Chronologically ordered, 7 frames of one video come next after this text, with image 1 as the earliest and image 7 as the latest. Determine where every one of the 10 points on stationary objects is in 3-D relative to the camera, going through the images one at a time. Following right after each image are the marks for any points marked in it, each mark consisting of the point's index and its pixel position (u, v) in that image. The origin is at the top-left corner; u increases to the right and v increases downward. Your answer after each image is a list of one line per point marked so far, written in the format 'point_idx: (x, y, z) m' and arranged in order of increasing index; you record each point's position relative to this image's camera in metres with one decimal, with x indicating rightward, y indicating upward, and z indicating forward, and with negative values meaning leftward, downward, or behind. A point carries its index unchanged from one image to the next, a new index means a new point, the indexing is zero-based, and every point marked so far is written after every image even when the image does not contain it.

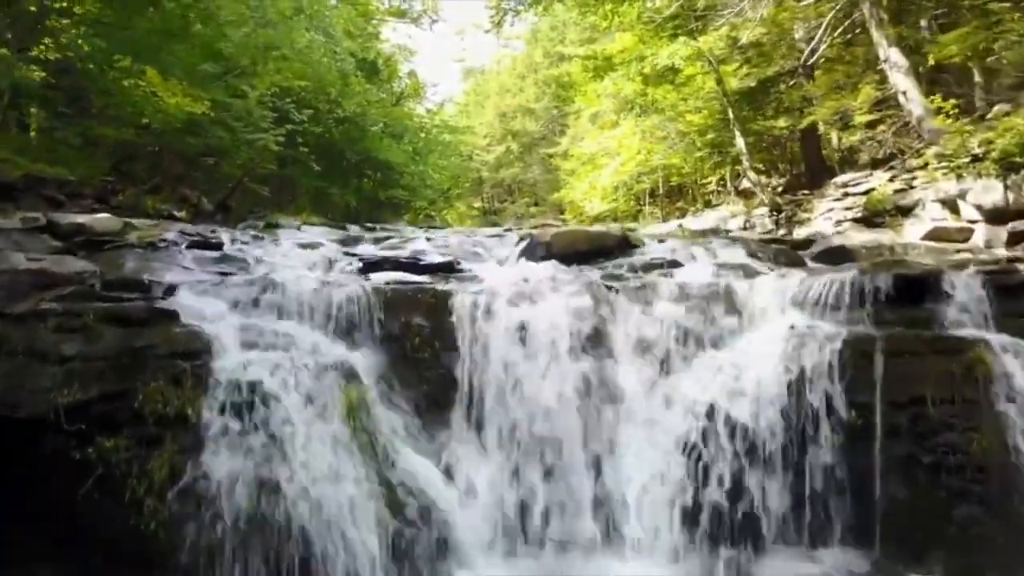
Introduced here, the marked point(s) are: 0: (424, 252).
0: (-0.9, +0.4, +8.3) m
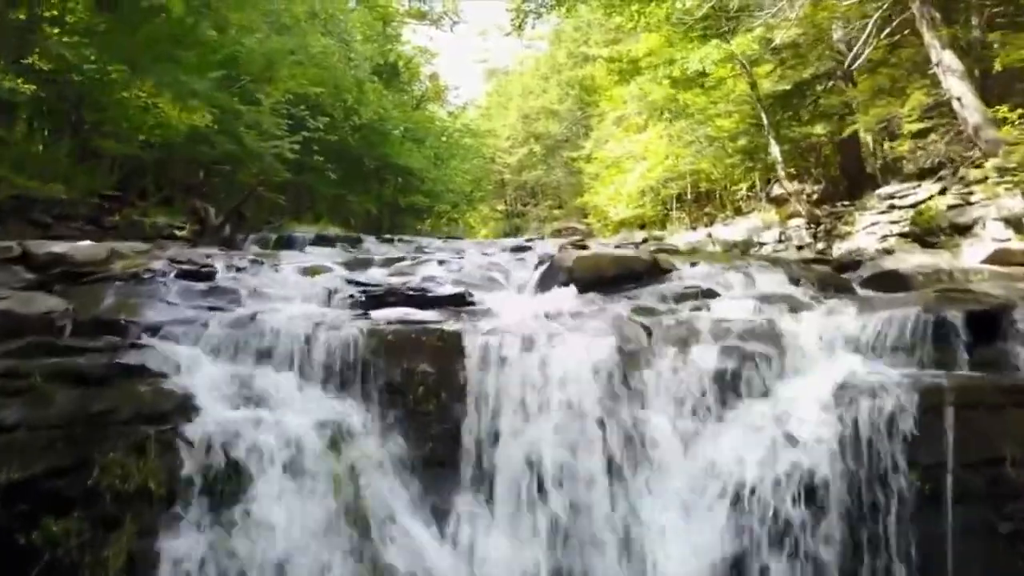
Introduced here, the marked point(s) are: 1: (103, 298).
0: (-0.7, +0.1, +7.6) m
1: (-3.0, -0.1, +5.9) m
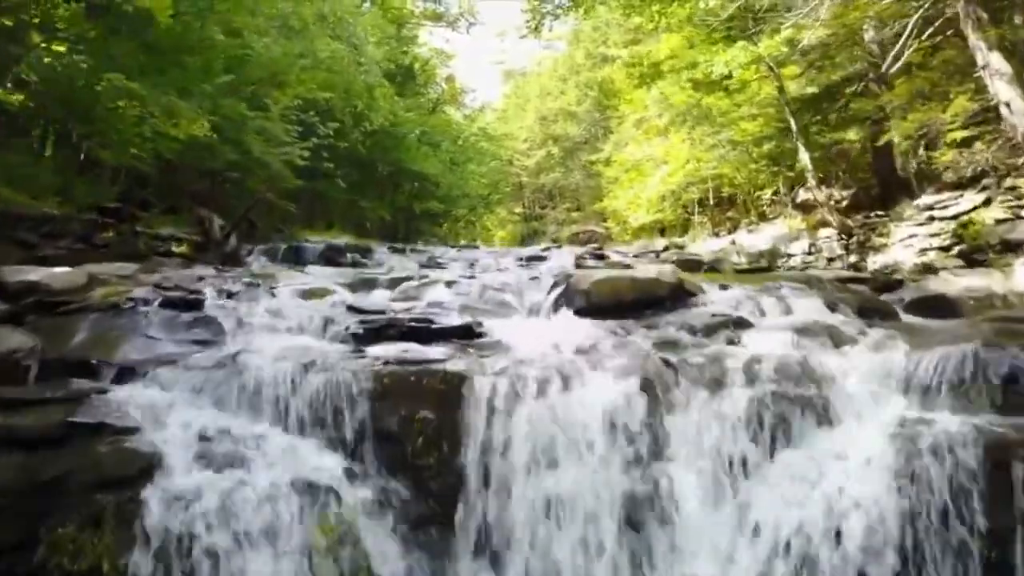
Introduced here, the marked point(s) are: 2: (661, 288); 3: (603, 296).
0: (-0.6, -0.1, +7.1) m
1: (-2.9, -0.3, +5.4) m
2: (+1.3, 0.0, +7.1) m
3: (+0.8, -0.1, +7.0) m
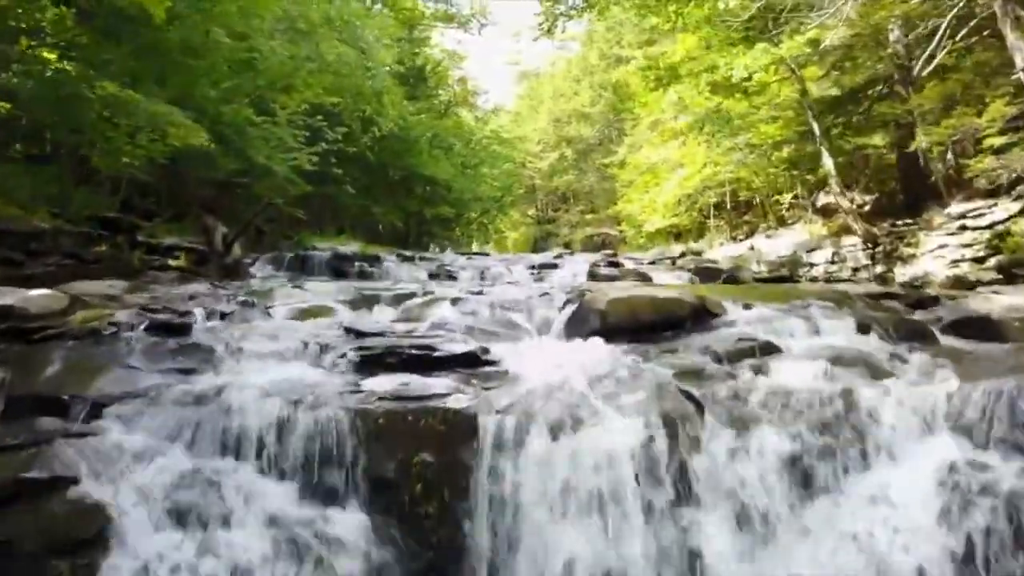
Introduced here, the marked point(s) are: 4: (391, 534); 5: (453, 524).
0: (-0.5, -0.3, +6.6) m
1: (-2.8, -0.5, +5.0) m
2: (+1.4, -0.2, +6.7) m
3: (+0.9, -0.2, +6.6) m
4: (-0.6, -1.3, +4.2) m
5: (-0.3, -1.2, +4.2) m
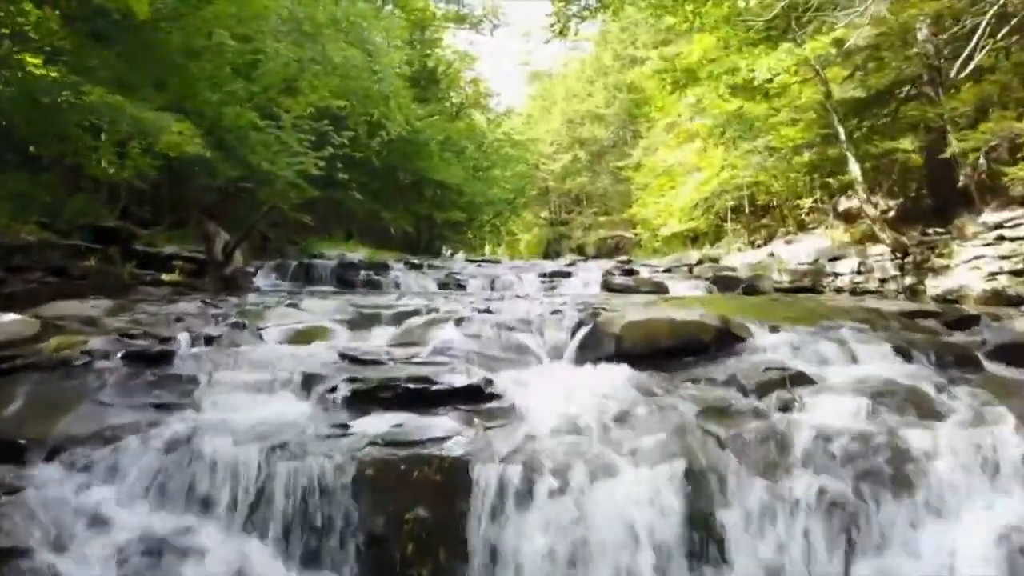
0: (-0.5, -0.5, +6.2) m
1: (-2.8, -0.6, +4.5) m
2: (+1.4, -0.3, +6.2) m
3: (+0.9, -0.4, +6.0) m
4: (-0.6, -1.4, +3.7) m
5: (-0.3, -1.4, +3.7) m
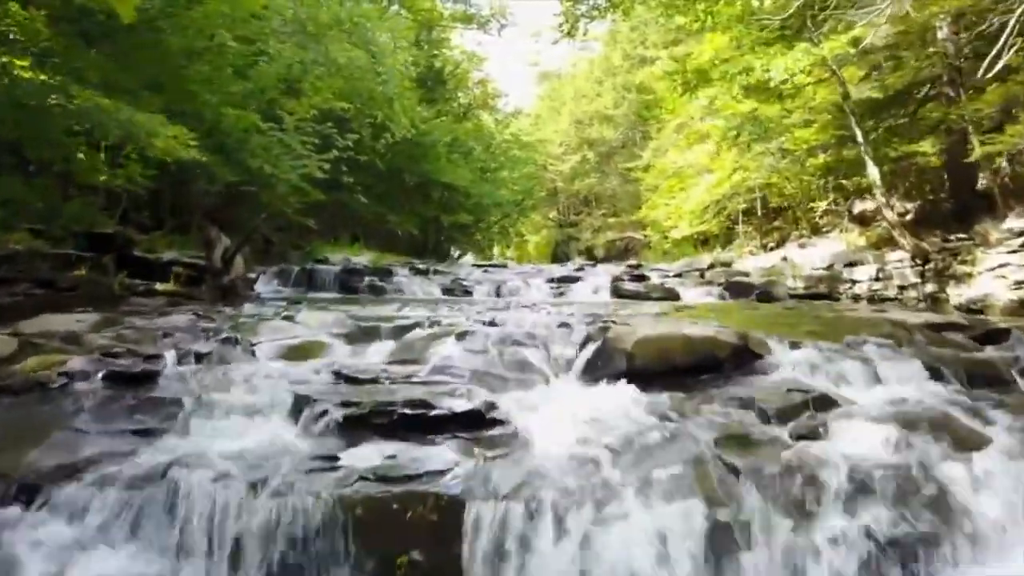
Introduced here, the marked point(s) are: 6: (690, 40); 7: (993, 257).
0: (-0.4, -0.6, +5.8) m
1: (-2.8, -0.7, +4.2) m
2: (+1.5, -0.4, +5.8) m
3: (+1.0, -0.5, +5.7) m
4: (-0.6, -1.5, +3.4) m
5: (-0.3, -1.5, +3.4) m
6: (+3.3, +4.5, +14.6) m
7: (+5.8, +0.4, +9.9) m
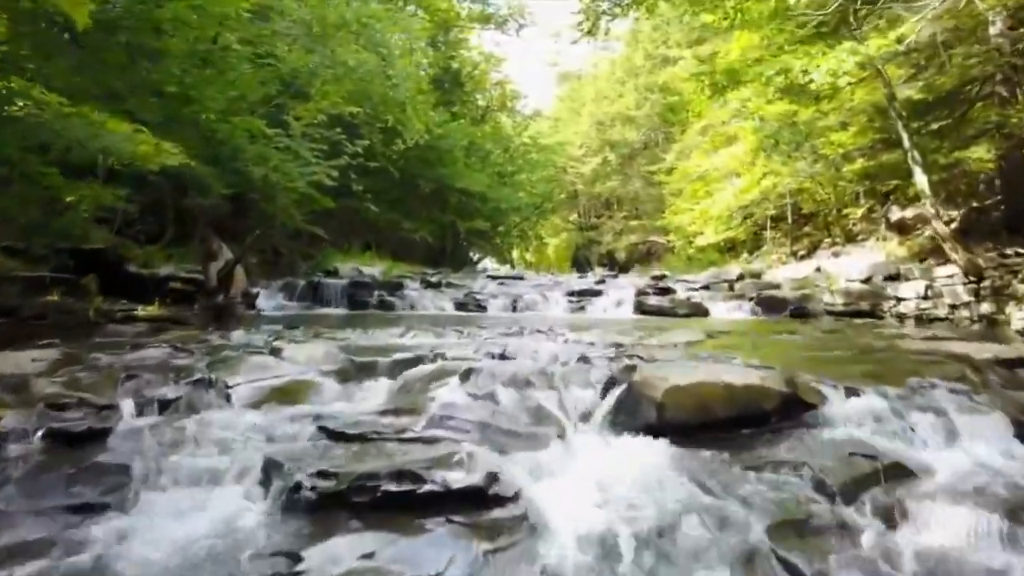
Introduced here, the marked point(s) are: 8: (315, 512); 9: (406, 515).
0: (-0.4, -0.8, +5.0) m
1: (-2.8, -1.0, +3.5) m
2: (+1.5, -0.7, +5.0) m
3: (+1.0, -0.7, +4.9) m
4: (-0.6, -1.8, +2.6) m
5: (-0.3, -1.7, +2.6) m
6: (+3.5, +4.2, +13.7) m
7: (+6.0, +0.1, +8.9) m
8: (-0.9, -1.1, +3.8) m
9: (-0.5, -1.0, +3.7) m
